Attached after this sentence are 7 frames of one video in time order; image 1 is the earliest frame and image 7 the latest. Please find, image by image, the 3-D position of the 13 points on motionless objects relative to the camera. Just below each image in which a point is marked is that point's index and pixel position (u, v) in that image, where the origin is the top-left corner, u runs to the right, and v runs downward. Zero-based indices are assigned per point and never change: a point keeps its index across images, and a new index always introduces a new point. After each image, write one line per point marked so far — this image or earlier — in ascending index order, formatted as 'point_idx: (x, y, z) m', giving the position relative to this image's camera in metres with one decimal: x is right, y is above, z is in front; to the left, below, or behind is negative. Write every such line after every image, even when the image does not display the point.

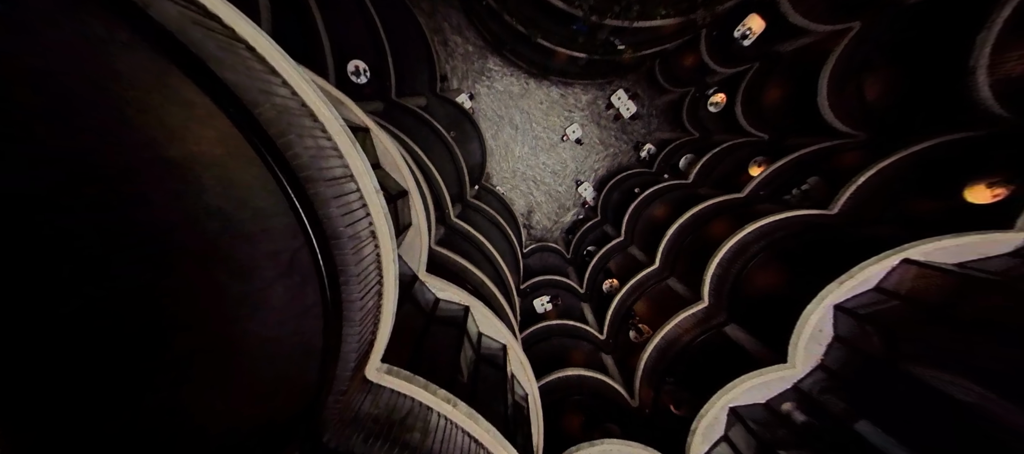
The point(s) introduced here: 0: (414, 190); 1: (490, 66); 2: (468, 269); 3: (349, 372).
0: (-1.6, +0.6, +3.9) m
1: (-0.6, +4.2, +7.1) m
2: (-0.8, -0.8, +4.8) m
3: (-1.7, -1.4, +2.2) m
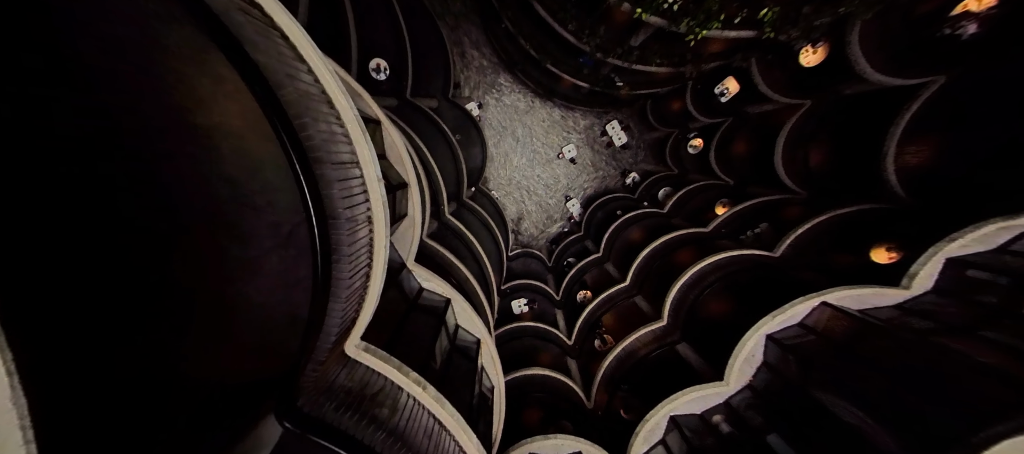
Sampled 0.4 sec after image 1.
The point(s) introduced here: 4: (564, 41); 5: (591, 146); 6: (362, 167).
0: (-1.7, +0.8, +4.2) m
1: (-0.4, +4.2, +7.4) m
2: (-1.2, -0.8, +5.1) m
3: (-2.0, -1.2, +2.5) m
4: (+1.1, +4.0, +5.5) m
5: (+2.3, +2.5, +8.0) m
6: (-1.8, +0.7, +2.6) m
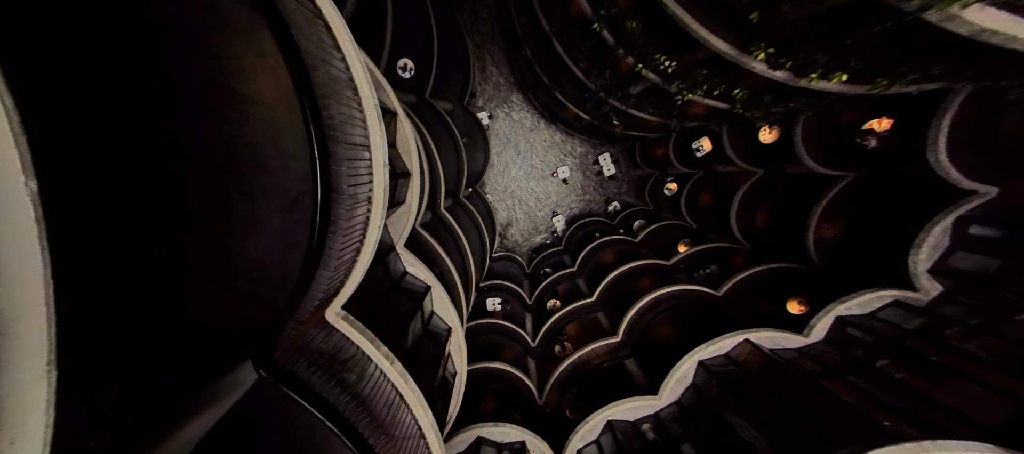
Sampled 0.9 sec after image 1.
0: (-1.8, +1.0, +4.5) m
1: (0.0, +4.0, +7.9) m
2: (-1.6, -0.6, +5.4) m
3: (-2.3, -0.9, +2.7) m
4: (+1.5, +3.7, +6.0) m
5: (+2.3, +1.9, +8.6) m
6: (-1.8, +0.9, +2.9) m
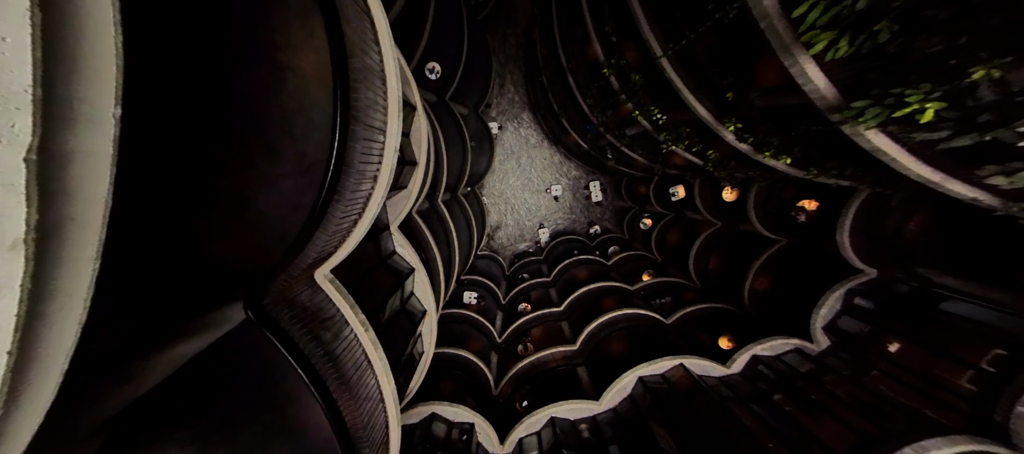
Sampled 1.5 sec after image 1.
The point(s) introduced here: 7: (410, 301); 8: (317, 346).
0: (-1.8, +1.3, +4.9) m
1: (+0.4, +3.8, +8.5) m
2: (-1.9, -0.4, +5.8) m
3: (-2.6, -0.5, +3.1) m
4: (+1.8, +3.2, +6.6) m
5: (+2.2, +1.3, +9.1) m
6: (-1.7, +1.2, +3.3) m
7: (-2.2, -1.5, +5.2) m
8: (-2.5, -1.5, +3.1) m
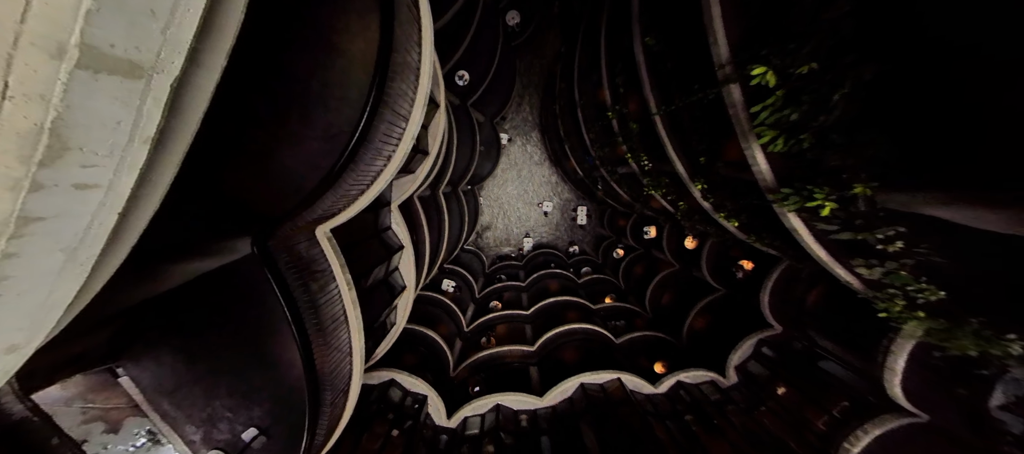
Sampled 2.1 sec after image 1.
0: (-1.8, +1.6, +5.4) m
1: (+0.8, +3.5, +9.1) m
2: (-2.3, 0.0, +6.2) m
3: (-2.8, +0.1, +3.5) m
4: (+2.2, +2.6, +7.3) m
5: (+2.0, +0.6, +9.8) m
6: (-1.6, +1.6, +3.8) m
7: (-2.7, -1.1, +5.5) m
8: (-3.0, -0.9, +3.5) m
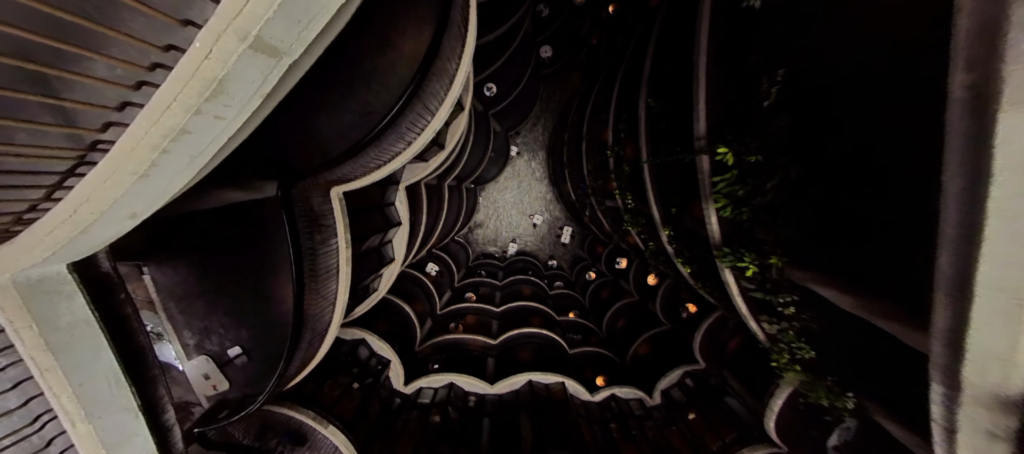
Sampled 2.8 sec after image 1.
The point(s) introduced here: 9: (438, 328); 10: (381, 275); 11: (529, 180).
0: (-1.6, +1.9, +6.0) m
1: (+1.2, +3.1, +9.8) m
2: (-2.5, +0.4, +6.7) m
3: (-2.9, +0.7, +4.0) m
4: (+2.4, +1.9, +8.0) m
5: (+1.7, -0.1, +10.4) m
6: (-1.4, +1.9, +4.4) m
7: (-3.1, -0.5, +6.0) m
8: (-3.3, -0.2, +3.9) m
9: (-2.5, -3.5, +8.0) m
10: (-3.3, -1.3, +6.2) m
11: (+0.7, +2.0, +10.2) m
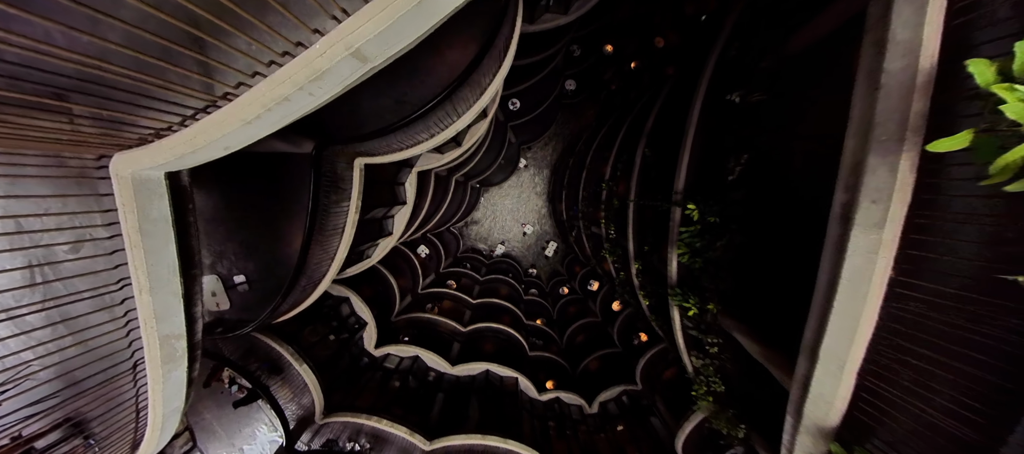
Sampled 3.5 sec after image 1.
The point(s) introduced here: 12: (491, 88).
0: (-1.3, +2.1, +6.6) m
1: (+1.5, +2.5, +10.5) m
2: (-2.6, +0.9, +7.2) m
3: (-2.8, +1.4, +4.5) m
4: (+2.5, +1.2, +8.7) m
5: (+1.2, -0.6, +11.0) m
6: (-1.1, +2.1, +5.0) m
7: (-3.4, +0.1, +6.4) m
8: (-3.4, +0.5, +4.4) m
9: (-3.5, -3.0, +8.4) m
10: (-3.8, -0.5, +6.6) m
11: (+0.8, +1.5, +10.9) m
12: (-0.4, +2.8, +5.0) m
